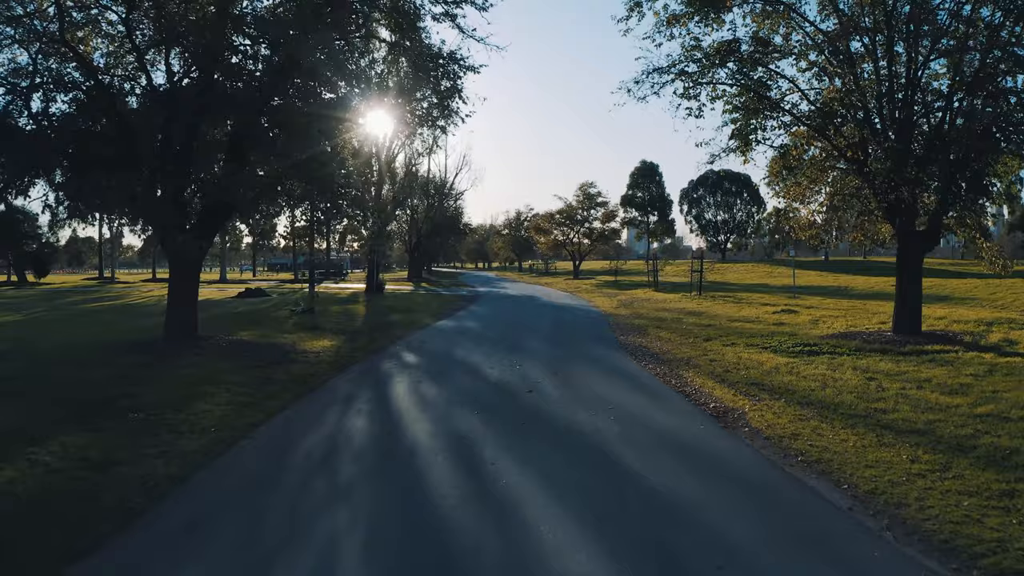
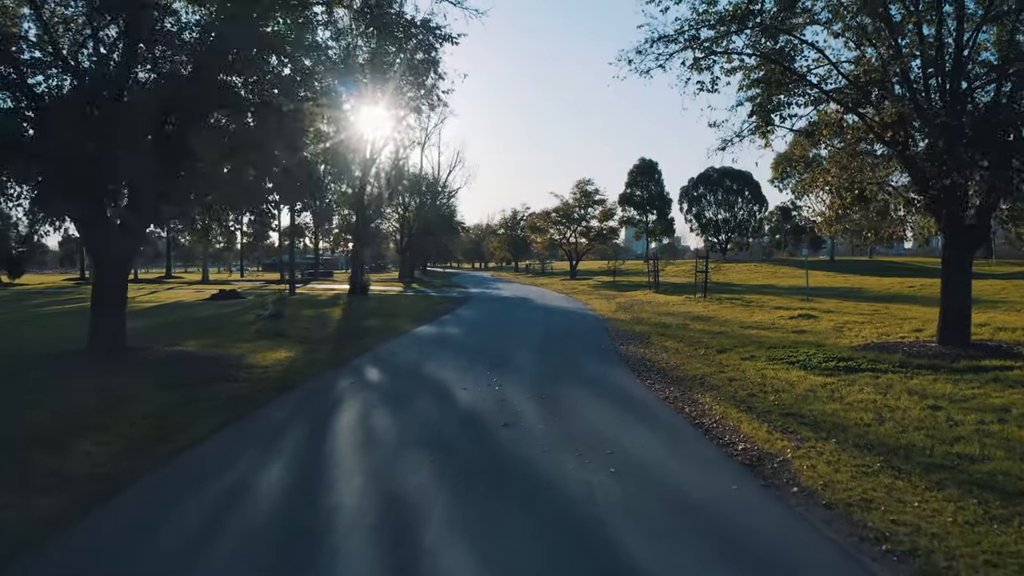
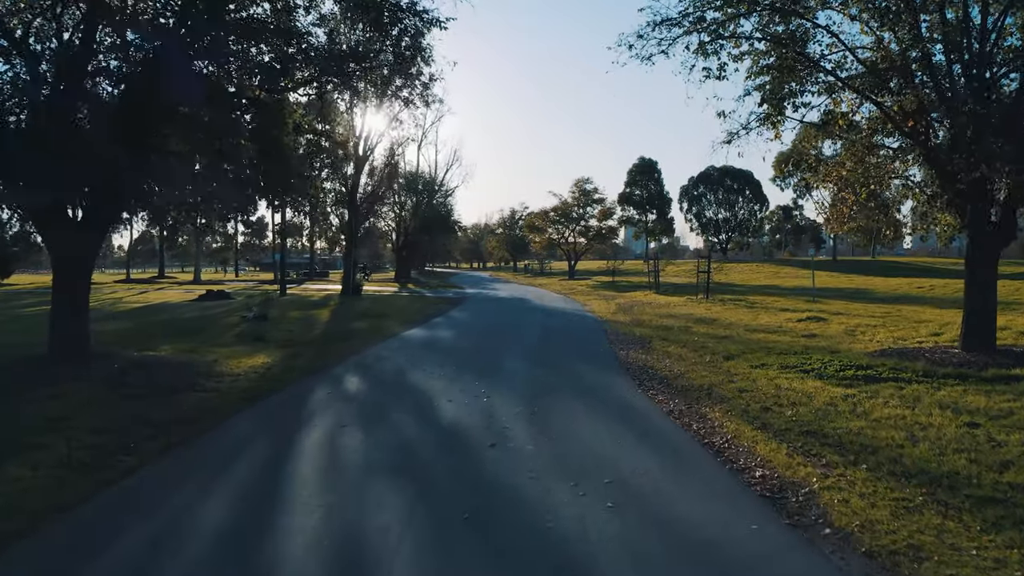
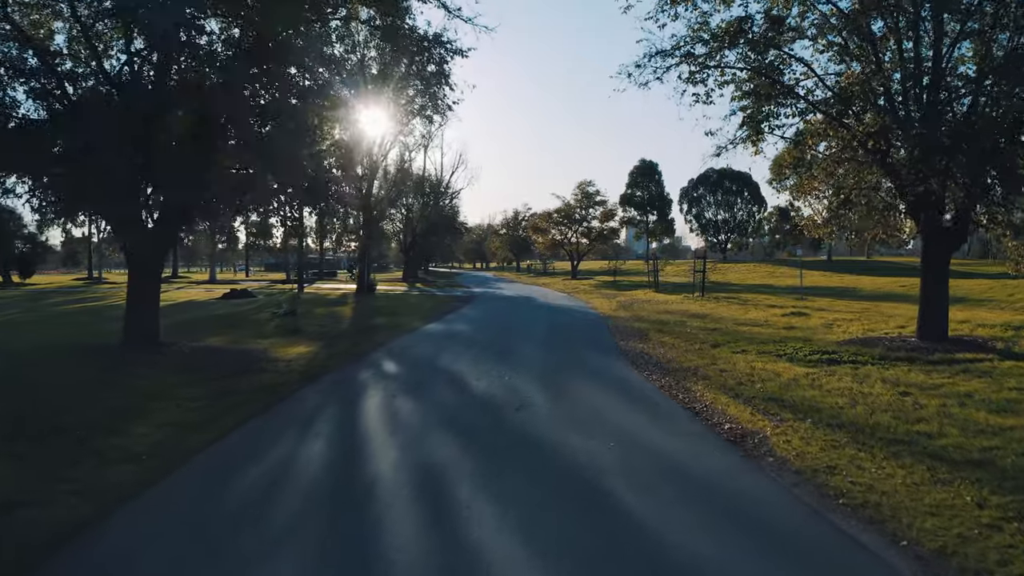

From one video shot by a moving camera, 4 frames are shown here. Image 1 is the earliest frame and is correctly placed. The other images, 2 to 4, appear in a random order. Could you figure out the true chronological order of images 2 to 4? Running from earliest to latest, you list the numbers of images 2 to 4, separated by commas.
4, 2, 3
